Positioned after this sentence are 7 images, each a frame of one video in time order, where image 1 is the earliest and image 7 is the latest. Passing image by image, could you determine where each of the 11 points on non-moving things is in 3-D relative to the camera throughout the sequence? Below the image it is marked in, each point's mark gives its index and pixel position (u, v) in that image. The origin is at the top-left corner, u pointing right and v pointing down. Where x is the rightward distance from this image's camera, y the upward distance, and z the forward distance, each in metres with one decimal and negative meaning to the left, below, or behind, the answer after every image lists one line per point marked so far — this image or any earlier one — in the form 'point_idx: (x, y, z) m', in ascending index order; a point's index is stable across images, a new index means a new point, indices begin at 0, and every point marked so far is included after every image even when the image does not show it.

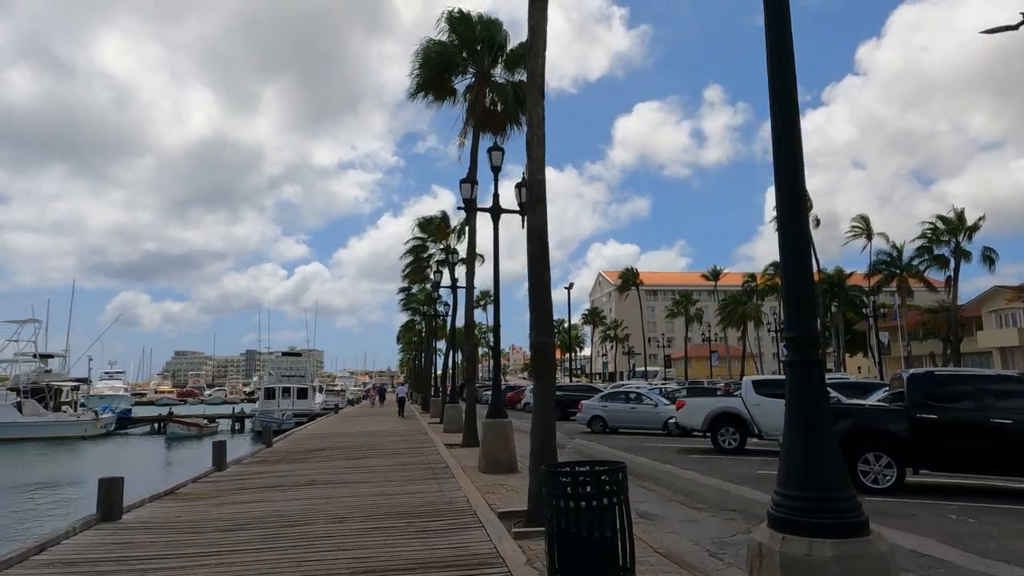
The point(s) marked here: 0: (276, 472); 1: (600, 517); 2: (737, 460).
0: (-4.9, -3.9, +14.0) m
1: (+0.7, -1.9, +5.4) m
2: (+5.3, -4.0, +15.5) m
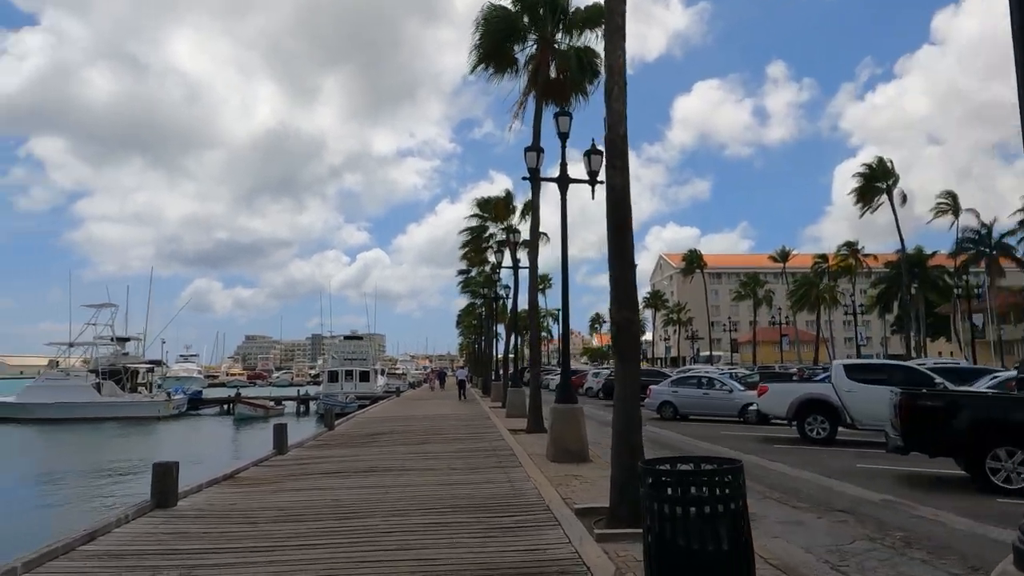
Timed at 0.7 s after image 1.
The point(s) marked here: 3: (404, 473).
0: (-3.5, -3.4, +13.5) m
1: (+1.3, -1.6, +4.4) m
2: (+6.8, -3.5, +14.2) m
3: (-1.8, -3.1, +10.9) m
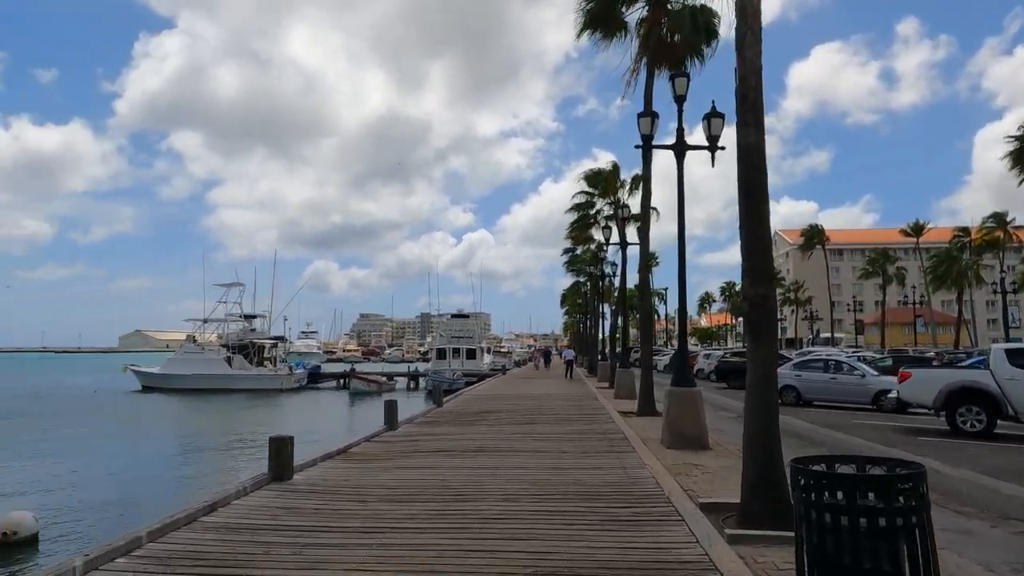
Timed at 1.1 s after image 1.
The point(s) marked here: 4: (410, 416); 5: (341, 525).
0: (-1.3, -3.0, +13.4) m
1: (+2.1, -1.4, +3.7) m
2: (+9.0, -3.0, +12.5) m
3: (0.0, -2.7, +10.6) m
4: (-2.5, -3.2, +16.5) m
5: (-1.7, -2.4, +6.8) m
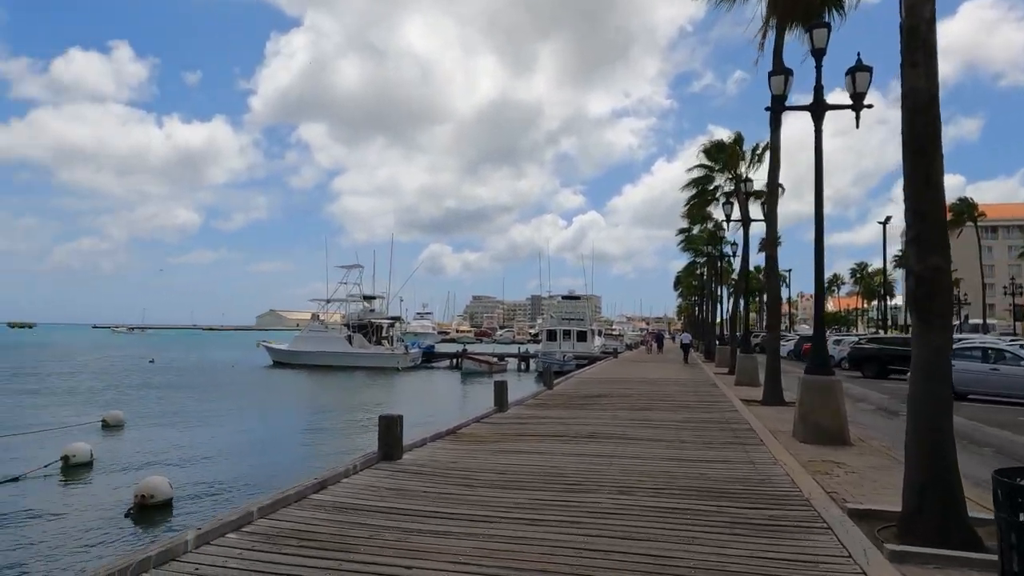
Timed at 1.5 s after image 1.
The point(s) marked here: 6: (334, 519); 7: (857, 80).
0: (+0.9, -2.6, +13.0) m
1: (+2.6, -1.3, +2.8) m
2: (+10.9, -2.6, +10.4) m
3: (+1.7, -2.3, +10.0) m
4: (+0.2, -2.7, +16.2) m
5: (-0.6, -2.2, +6.5) m
6: (-1.6, -2.1, +6.1) m
7: (+5.3, +3.2, +10.2) m
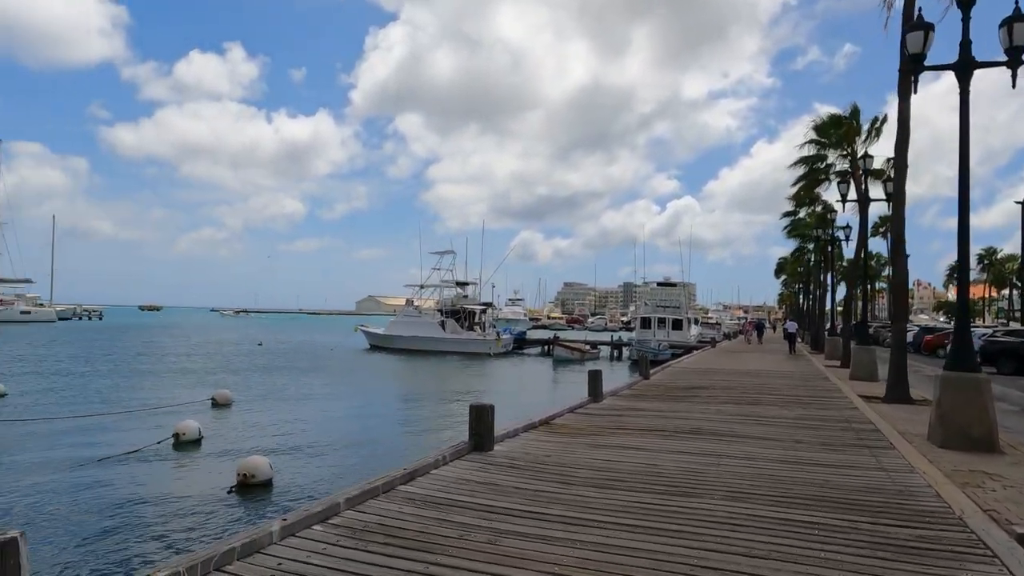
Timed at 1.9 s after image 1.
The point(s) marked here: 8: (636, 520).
0: (+2.7, -2.3, +12.3) m
1: (+3.0, -1.2, +1.9) m
2: (+12.2, -2.5, +8.3) m
3: (+3.1, -2.1, +9.2) m
4: (+2.4, -2.3, +15.5) m
5: (+0.3, -2.0, +6.0) m
6: (-0.8, -2.0, +5.8) m
7: (+6.7, +3.4, +8.8) m
8: (+1.1, -2.0, +5.9) m
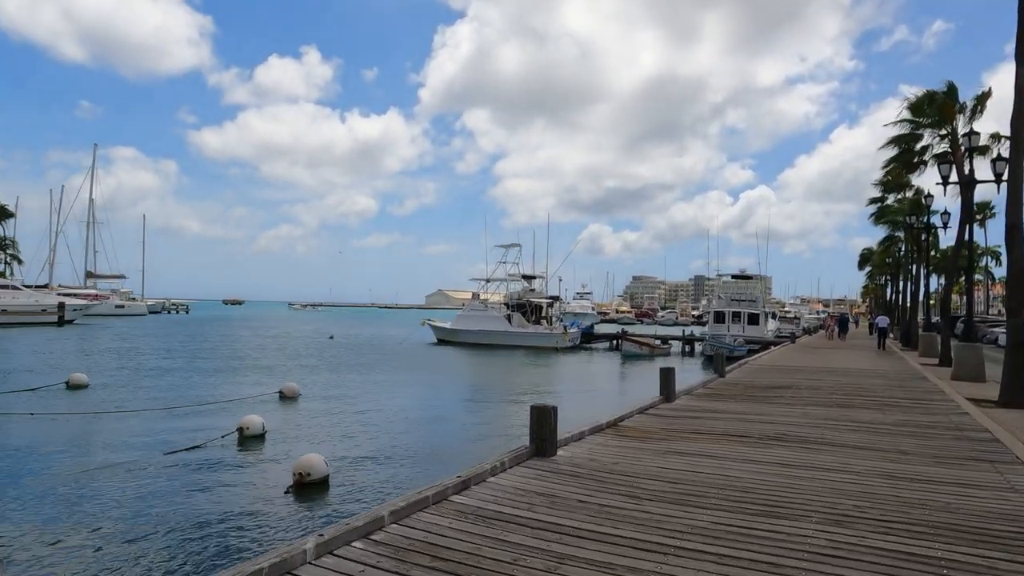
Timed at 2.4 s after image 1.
0: (+3.8, -2.1, +11.3) m
1: (+3.0, -1.1, +0.9) m
2: (+12.9, -2.3, +6.4) m
3: (+3.9, -2.0, +8.2) m
4: (+3.9, -2.2, +14.6) m
5: (+0.8, -1.9, +5.3) m
6: (-0.3, -1.9, +5.2) m
7: (+7.4, +3.6, +7.4) m
8: (+1.6, -2.0, +5.1) m
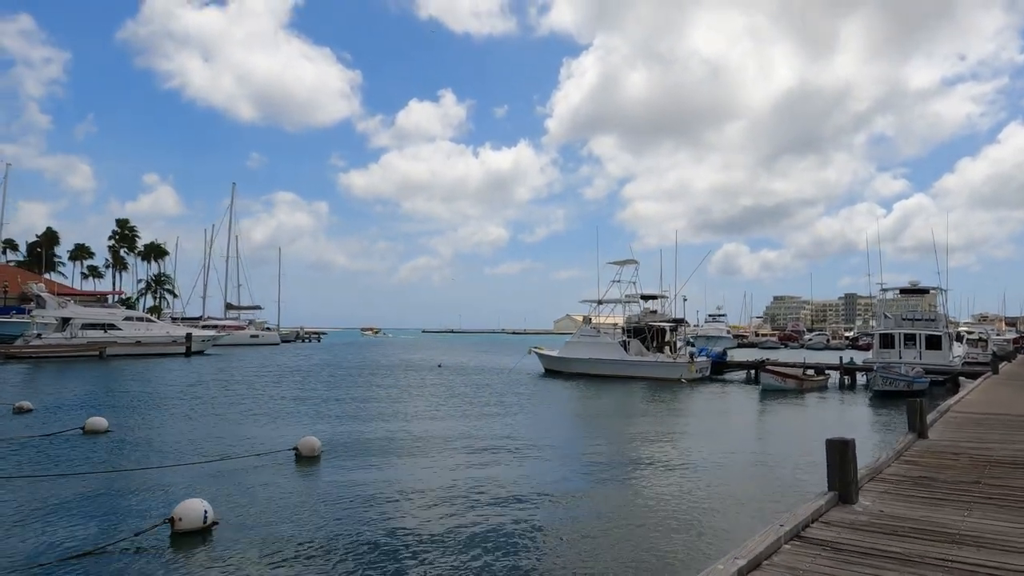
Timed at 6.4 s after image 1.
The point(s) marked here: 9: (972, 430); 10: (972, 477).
0: (+4.1, -2.2, +5.5) m
1: (+1.3, -0.8, -4.5) m
2: (+12.0, -1.9, -1.1) m
3: (+3.5, -1.9, +2.4) m
4: (+4.8, -2.3, +8.7) m
5: (-0.1, -1.9, +0.2) m
6: (-1.2, -1.8, +0.3) m
7: (+6.8, +3.7, +1.2) m
8: (+0.7, -1.8, -0.1) m
9: (+8.7, -2.6, +12.4) m
10: (+5.9, -2.4, +8.6) m
